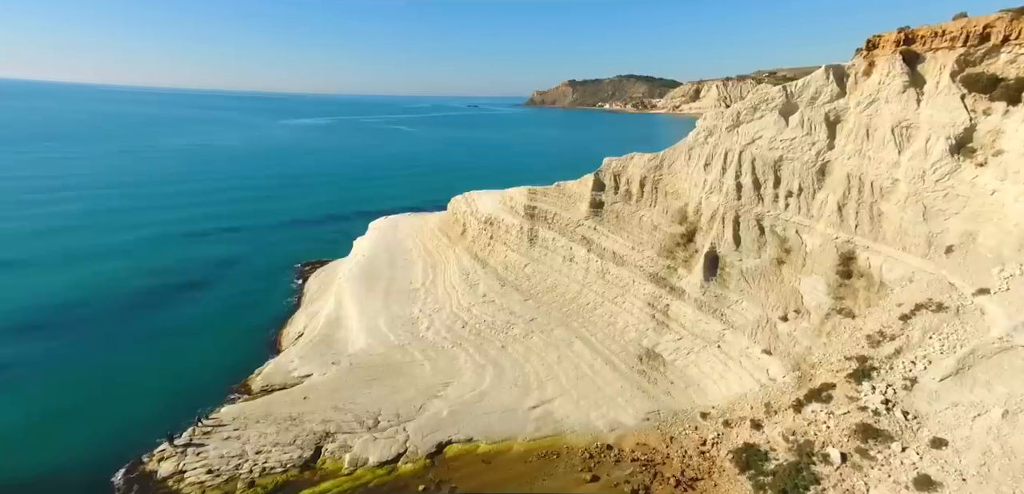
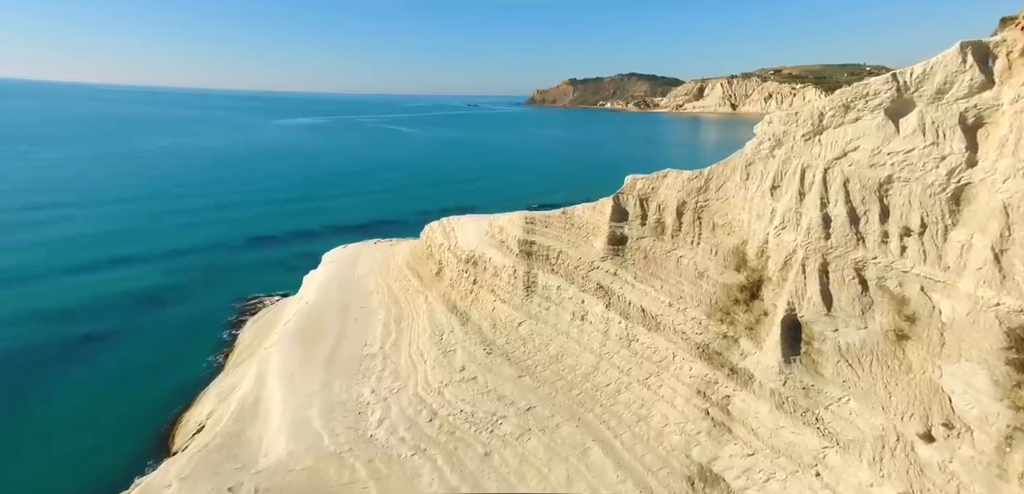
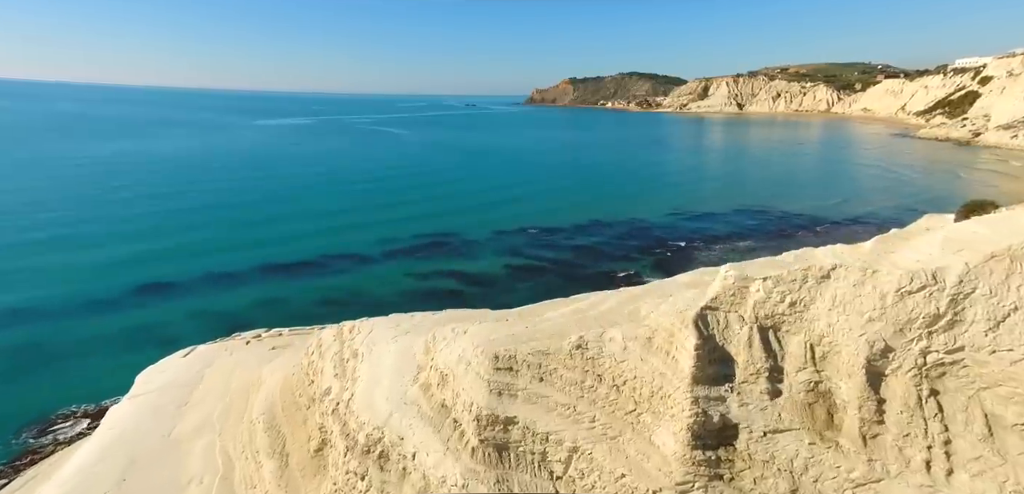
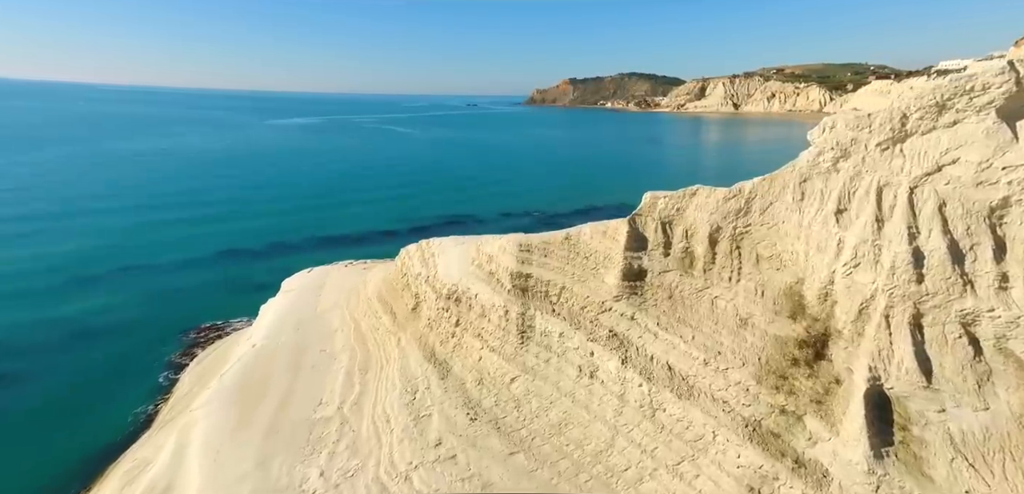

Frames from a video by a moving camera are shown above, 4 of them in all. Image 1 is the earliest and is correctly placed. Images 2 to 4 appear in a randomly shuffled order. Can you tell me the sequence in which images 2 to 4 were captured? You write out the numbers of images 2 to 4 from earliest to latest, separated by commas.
2, 4, 3
